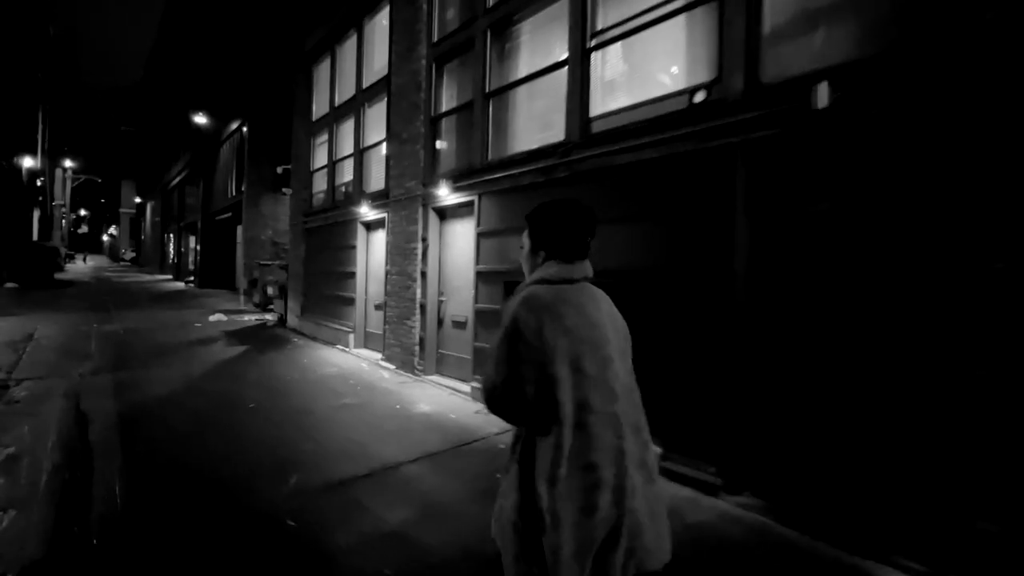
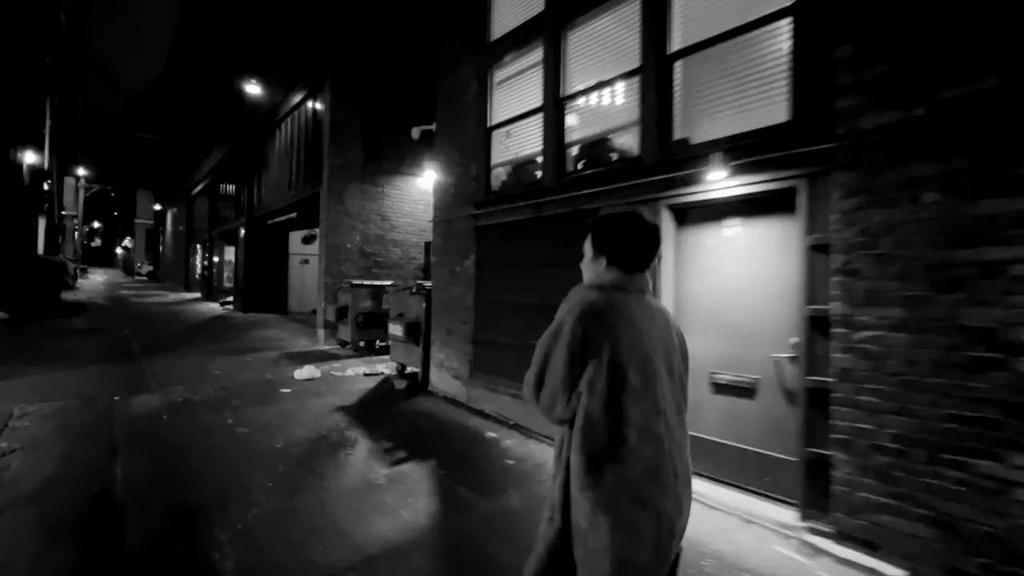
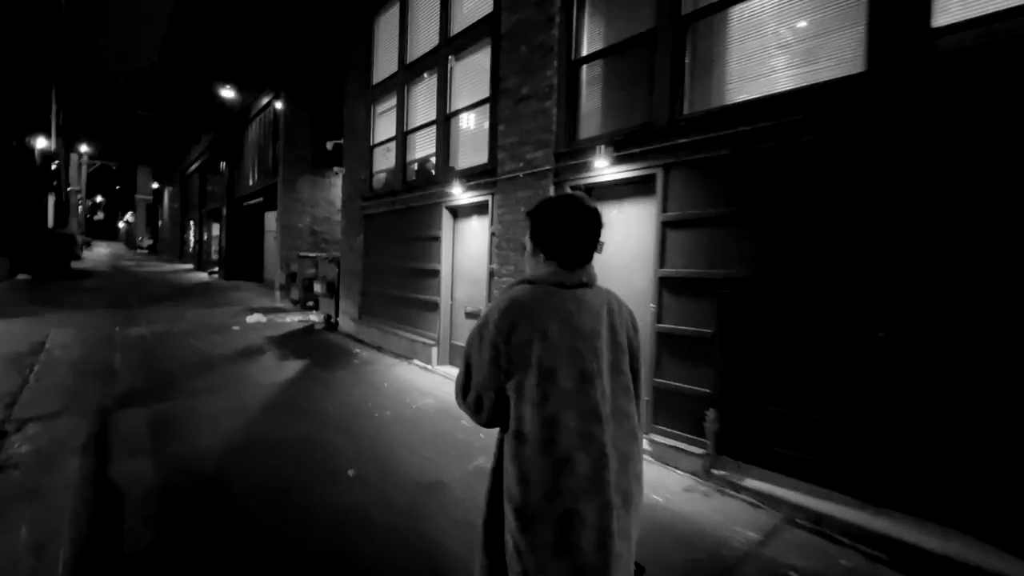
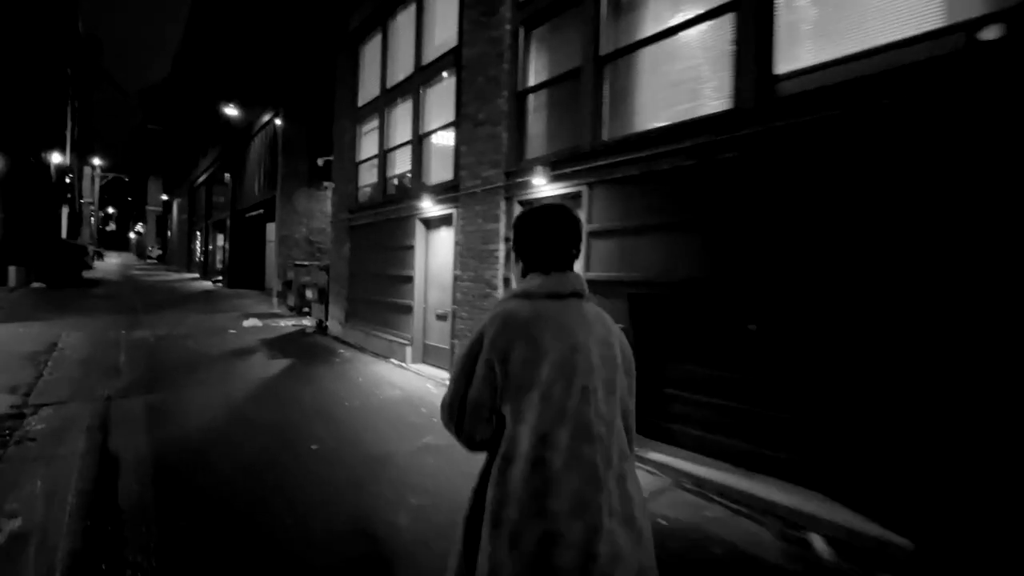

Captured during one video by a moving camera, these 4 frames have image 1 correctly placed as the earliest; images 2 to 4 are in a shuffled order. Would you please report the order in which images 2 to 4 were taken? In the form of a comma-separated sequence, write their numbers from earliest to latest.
4, 3, 2
